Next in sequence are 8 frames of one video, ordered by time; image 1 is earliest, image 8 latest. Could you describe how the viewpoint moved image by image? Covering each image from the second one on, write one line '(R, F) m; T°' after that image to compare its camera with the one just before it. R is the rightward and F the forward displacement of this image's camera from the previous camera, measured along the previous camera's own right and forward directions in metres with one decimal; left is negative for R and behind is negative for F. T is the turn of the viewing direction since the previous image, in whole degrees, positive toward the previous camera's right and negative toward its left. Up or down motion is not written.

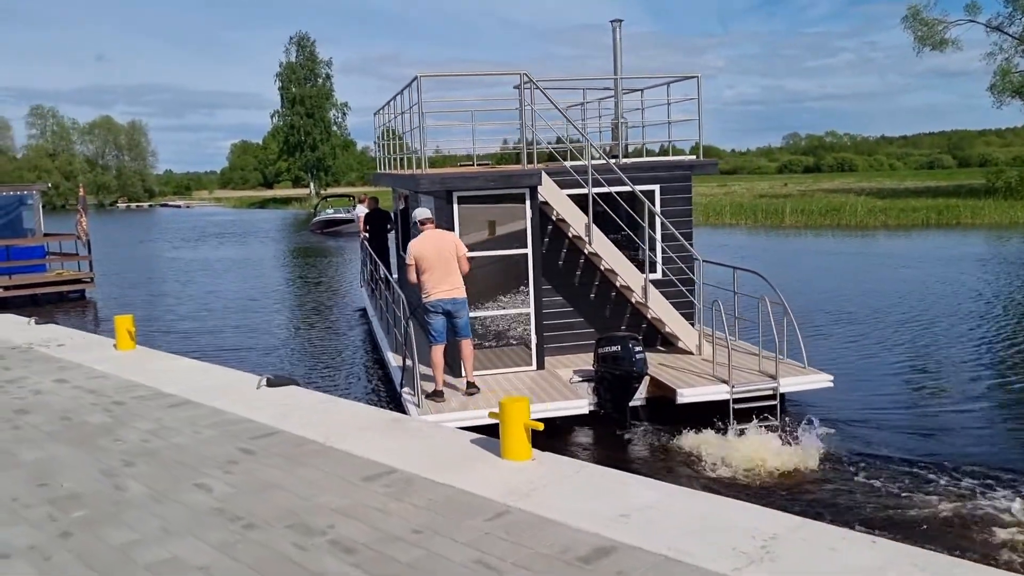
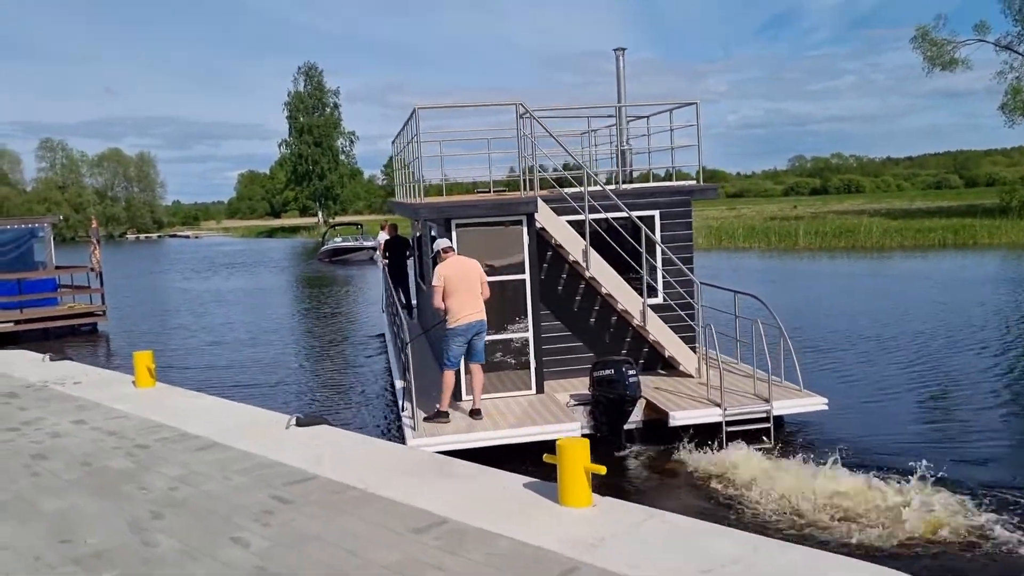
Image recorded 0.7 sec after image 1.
(-0.2, +0.3) m; 0°
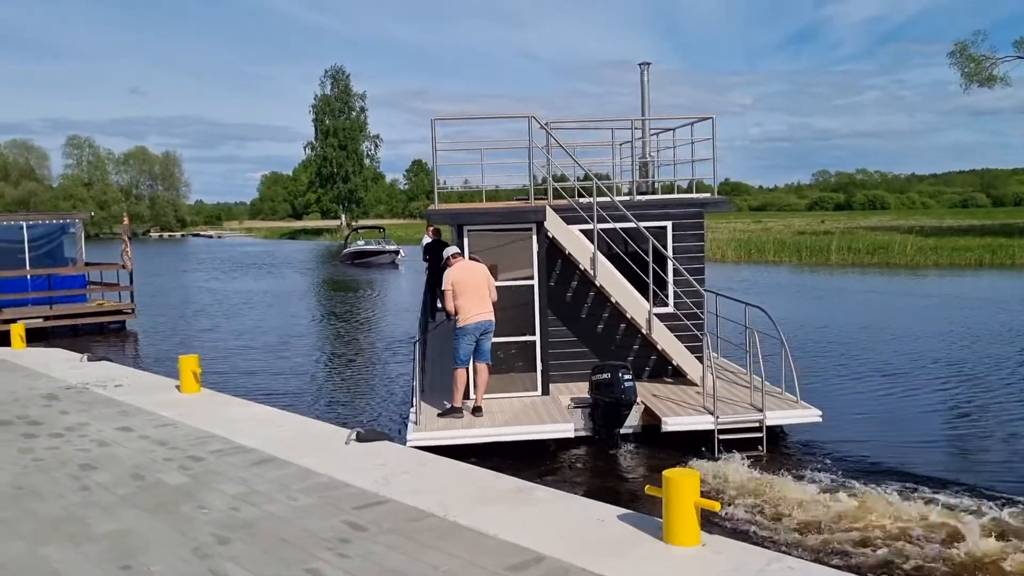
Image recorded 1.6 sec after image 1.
(-0.4, +0.3) m; -1°
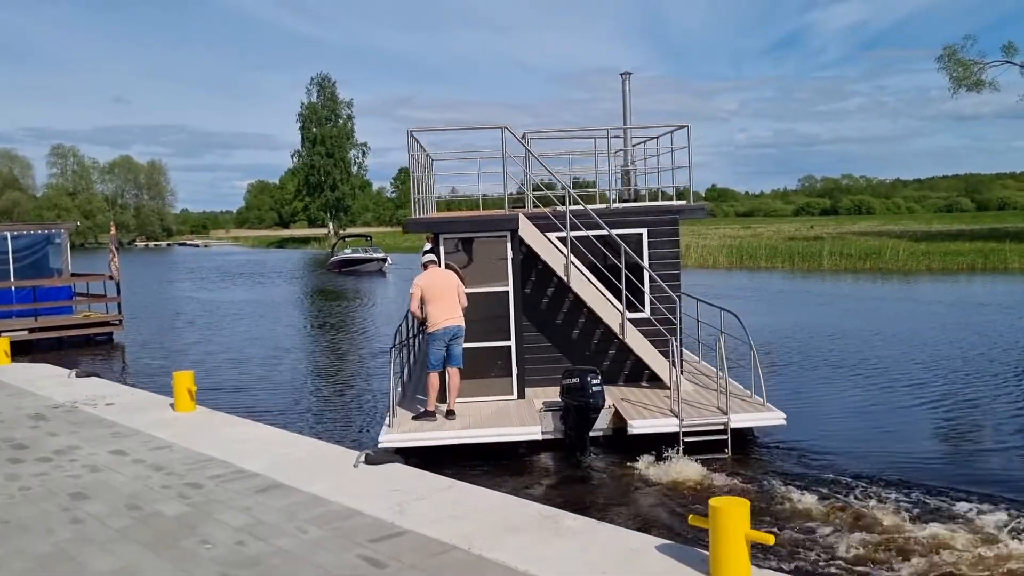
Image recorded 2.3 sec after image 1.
(-0.2, +0.3) m; +1°
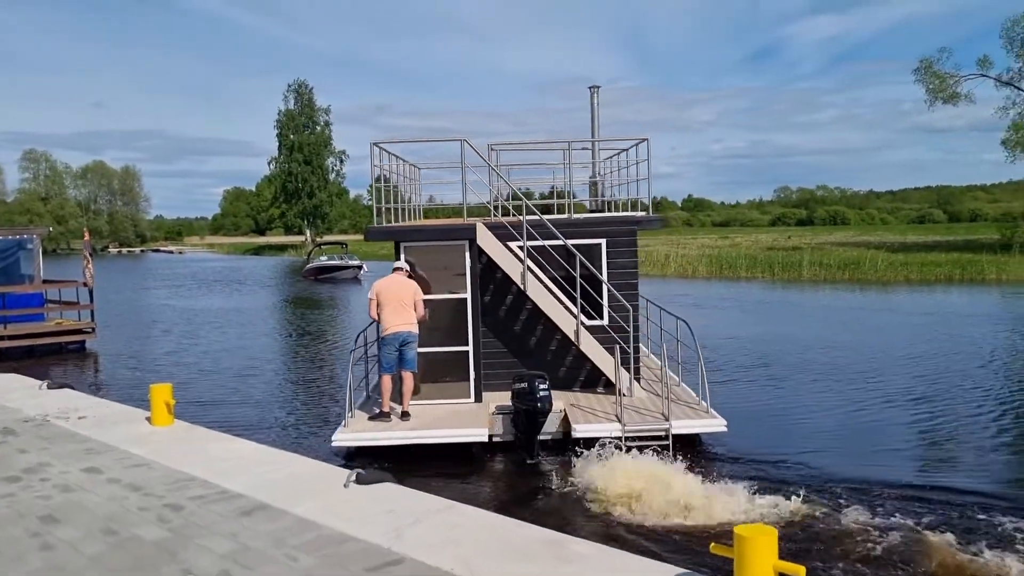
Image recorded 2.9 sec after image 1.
(-0.1, +0.2) m; +2°
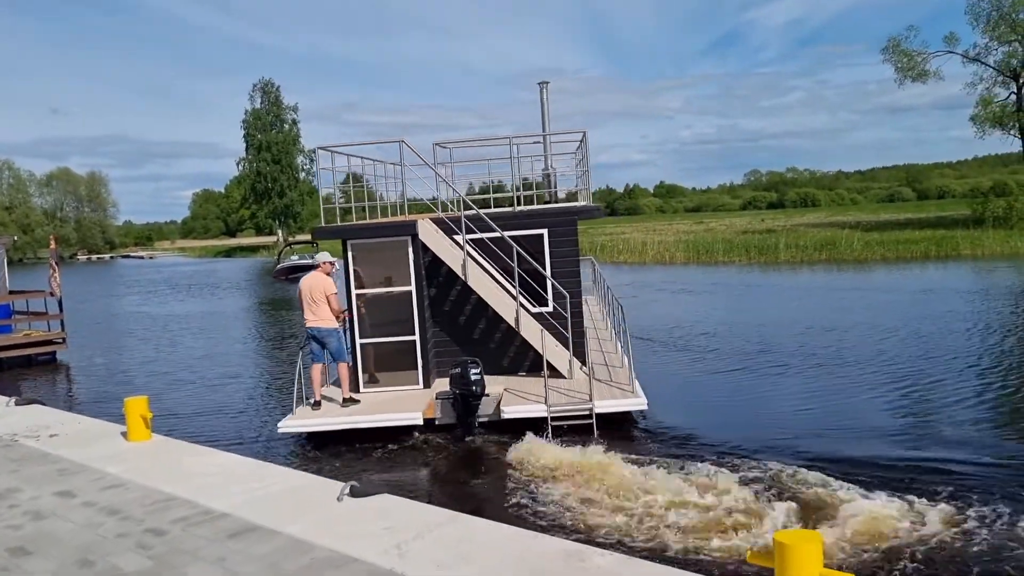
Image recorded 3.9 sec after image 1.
(-0.1, +0.3) m; +2°
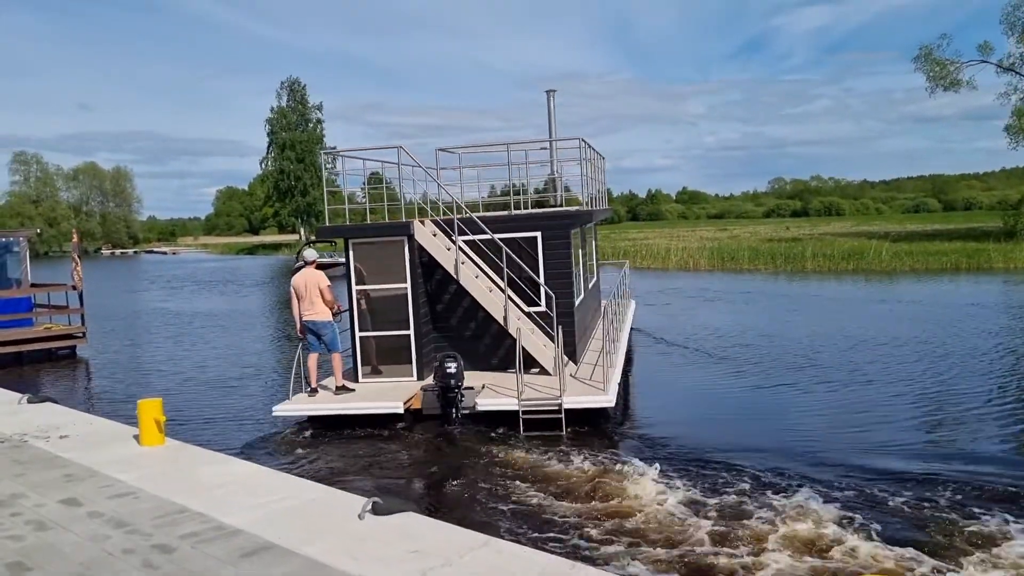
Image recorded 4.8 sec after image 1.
(-0.1, +0.3) m; -1°
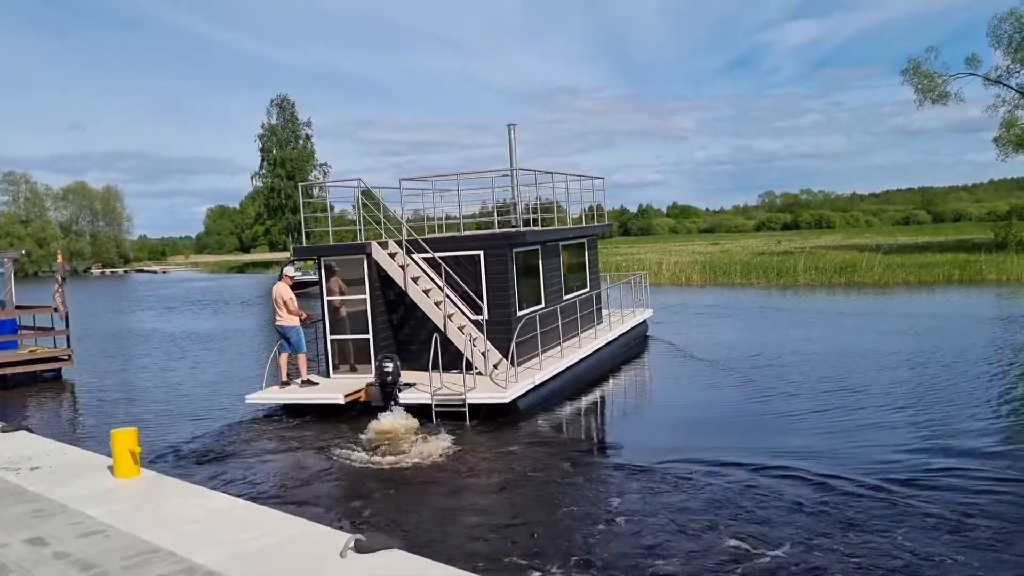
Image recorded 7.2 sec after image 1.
(0.0, +0.2) m; +1°
